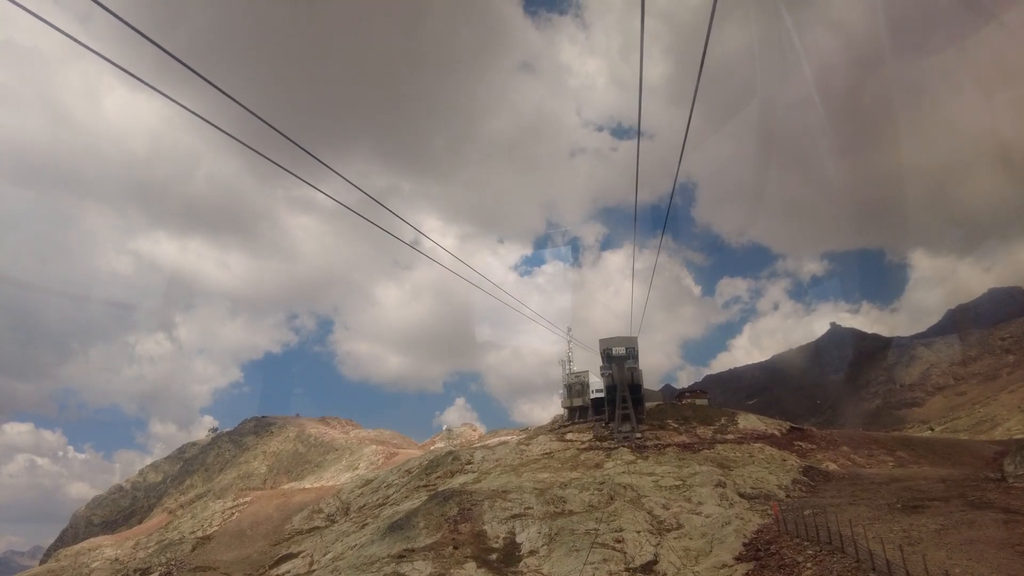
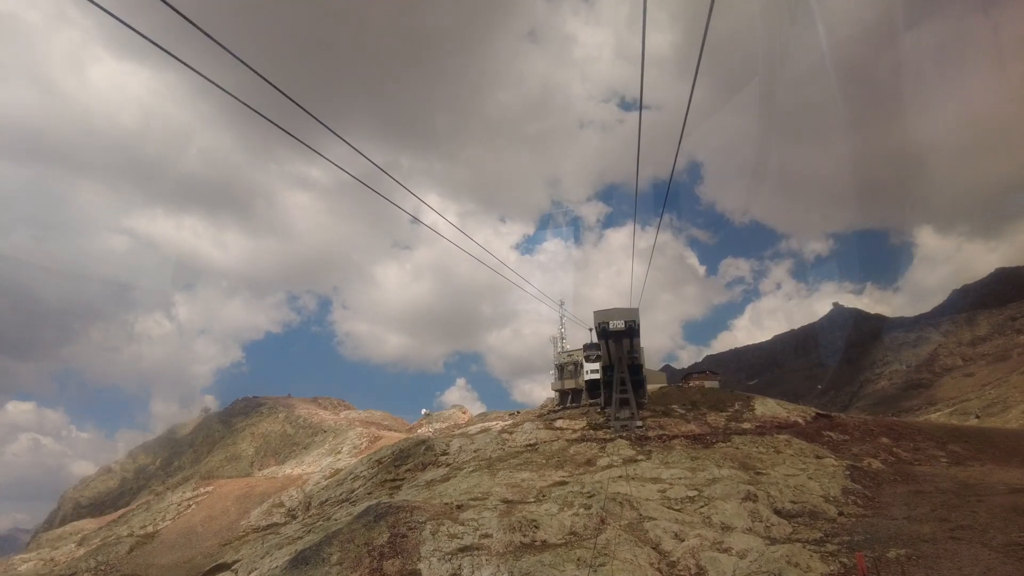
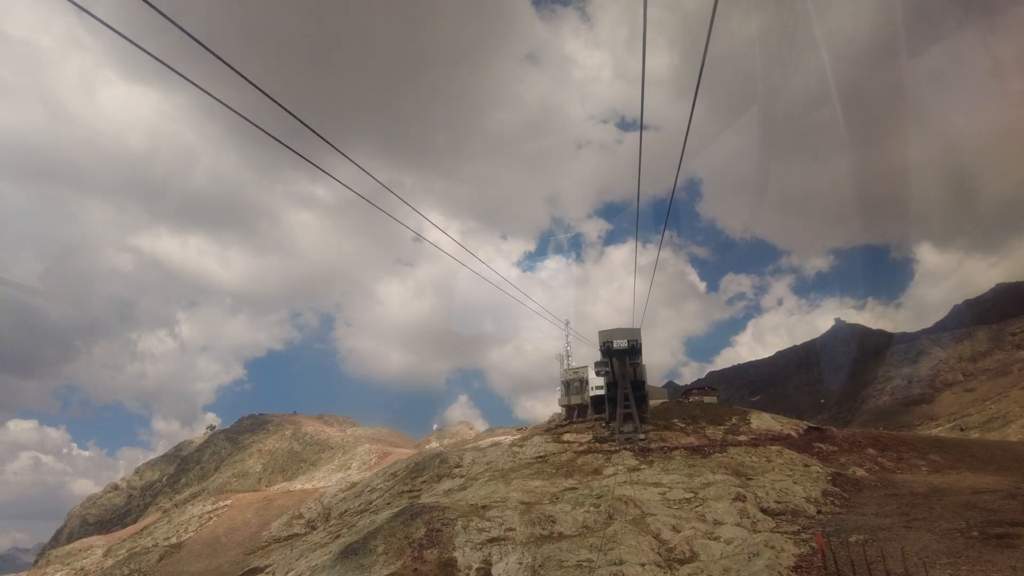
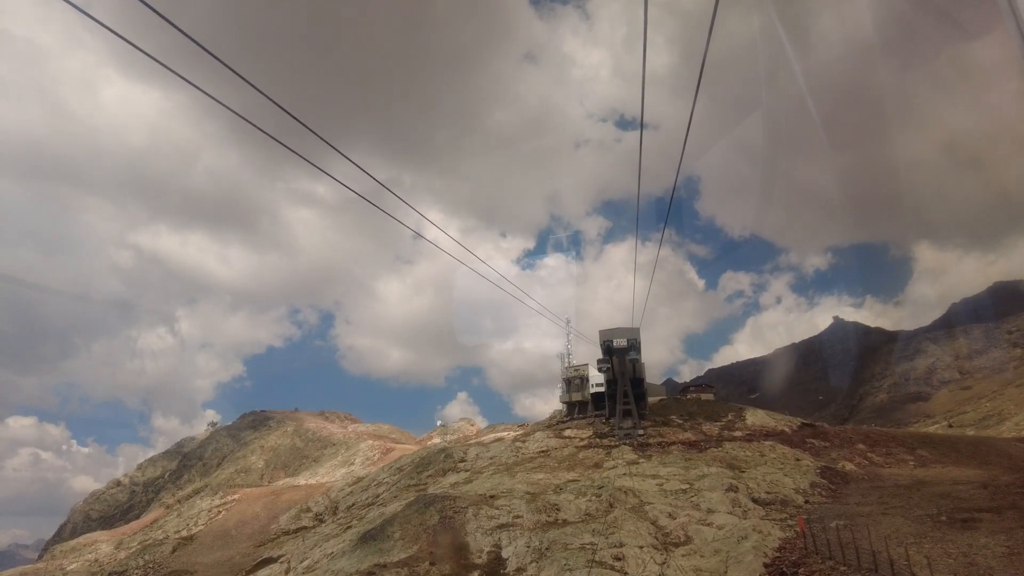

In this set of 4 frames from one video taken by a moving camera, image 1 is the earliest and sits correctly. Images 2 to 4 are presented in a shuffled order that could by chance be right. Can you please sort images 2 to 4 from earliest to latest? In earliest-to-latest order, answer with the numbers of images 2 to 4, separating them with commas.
4, 3, 2
